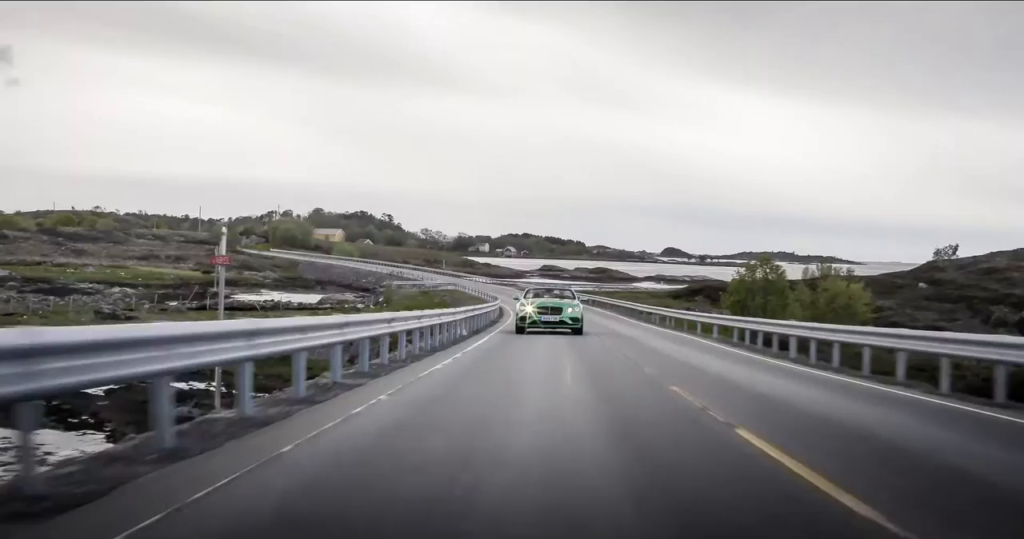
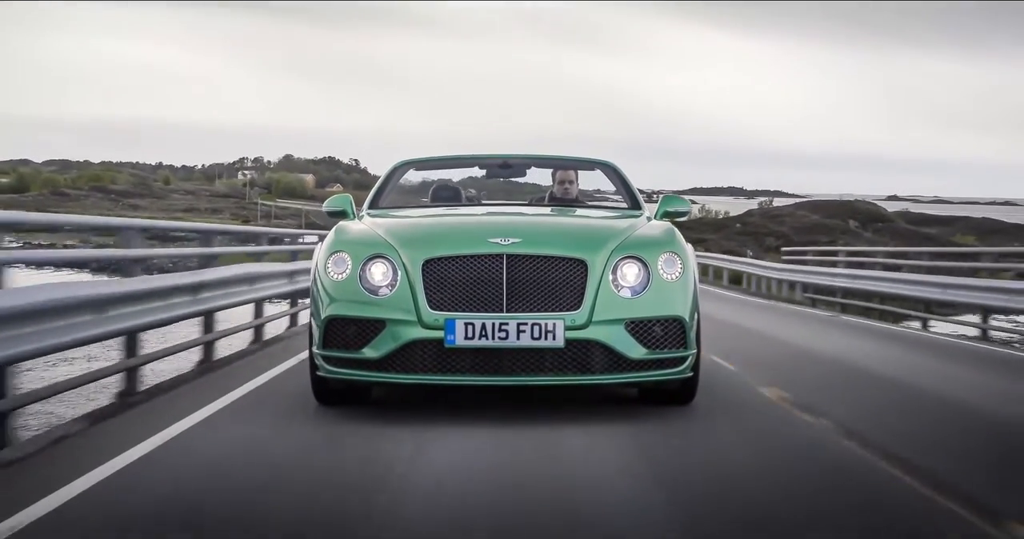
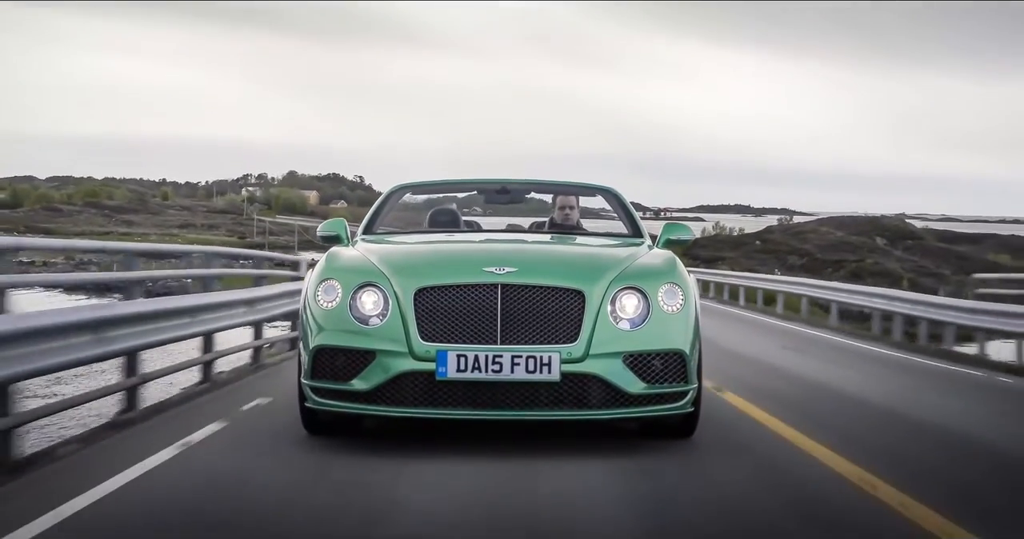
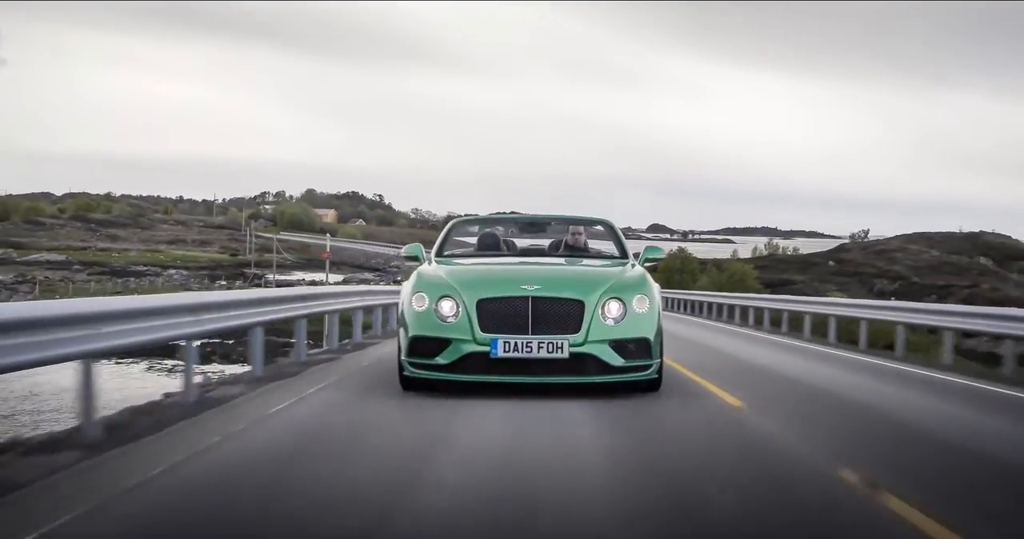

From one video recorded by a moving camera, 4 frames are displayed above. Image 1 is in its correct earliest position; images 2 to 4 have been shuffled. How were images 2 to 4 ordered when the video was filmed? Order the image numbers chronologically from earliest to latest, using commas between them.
4, 3, 2
